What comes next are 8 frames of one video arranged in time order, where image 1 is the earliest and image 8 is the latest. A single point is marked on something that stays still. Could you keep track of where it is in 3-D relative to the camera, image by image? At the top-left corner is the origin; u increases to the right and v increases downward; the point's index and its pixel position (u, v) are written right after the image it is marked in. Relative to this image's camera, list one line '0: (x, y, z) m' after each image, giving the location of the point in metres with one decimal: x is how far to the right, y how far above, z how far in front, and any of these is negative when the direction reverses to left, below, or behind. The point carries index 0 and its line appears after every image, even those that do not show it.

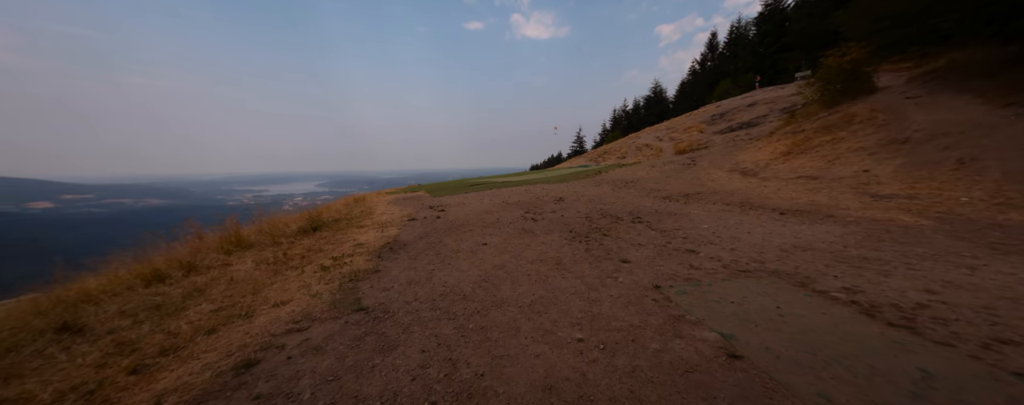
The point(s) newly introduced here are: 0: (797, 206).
0: (+8.2, -0.1, +8.9) m
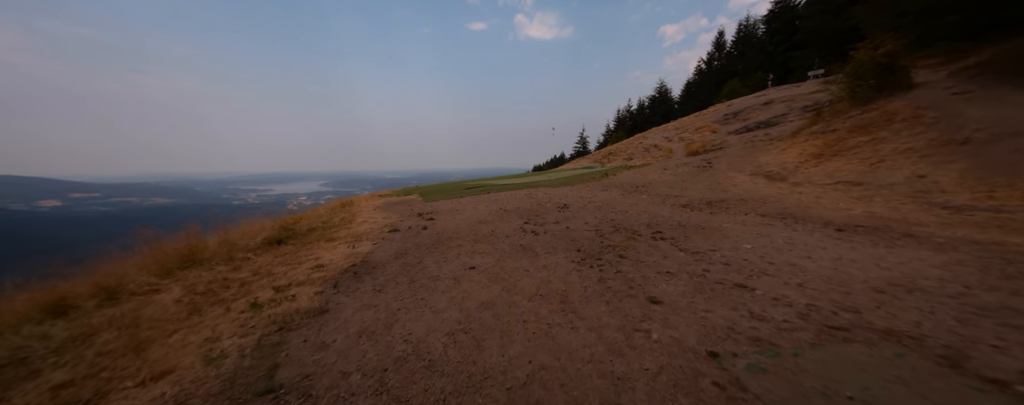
0: (+8.1, -0.4, +7.3) m
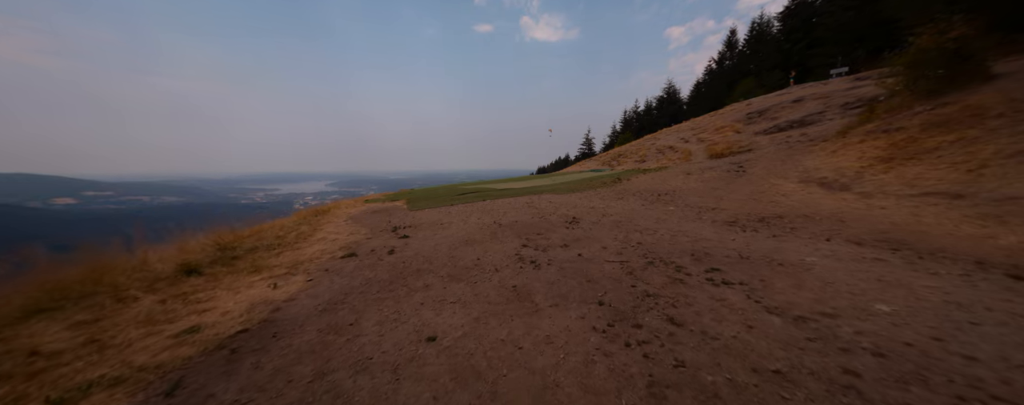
0: (+7.9, -0.9, +4.8) m
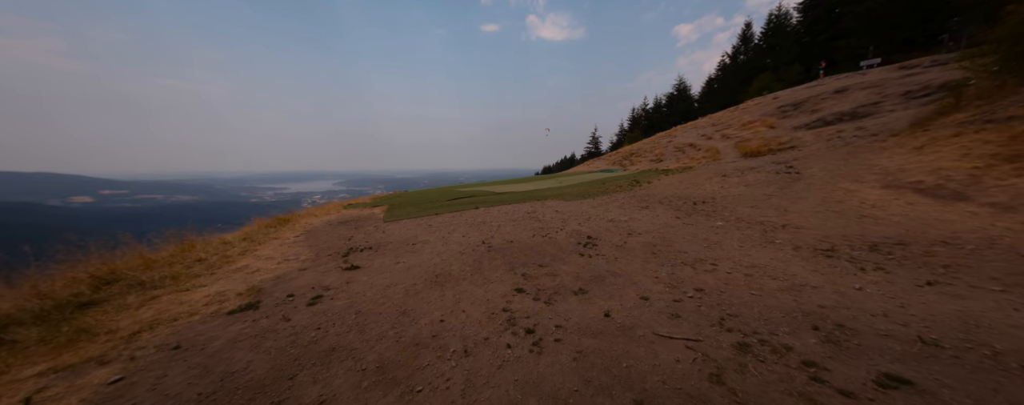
0: (+7.6, -1.2, +2.0) m
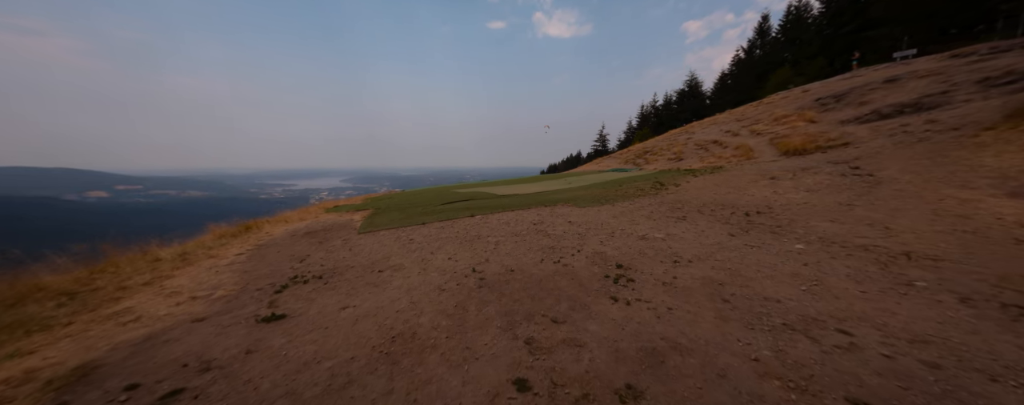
0: (+7.6, -1.6, -0.3) m
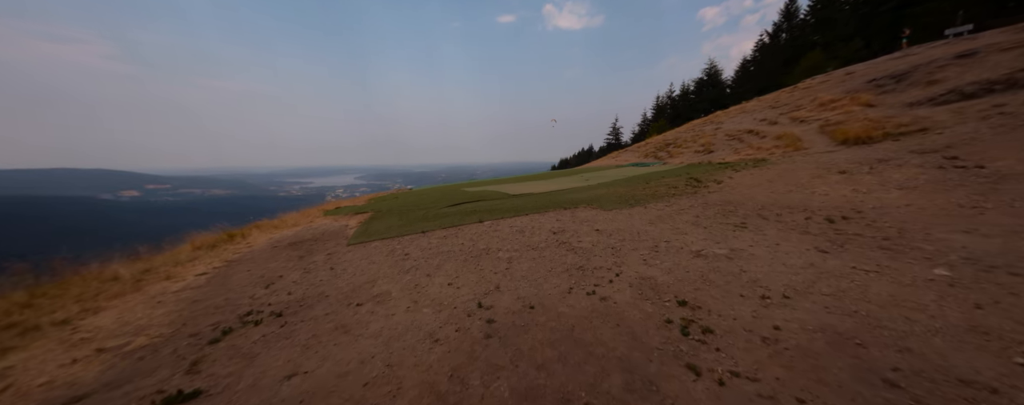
0: (+7.6, -1.7, -2.2) m
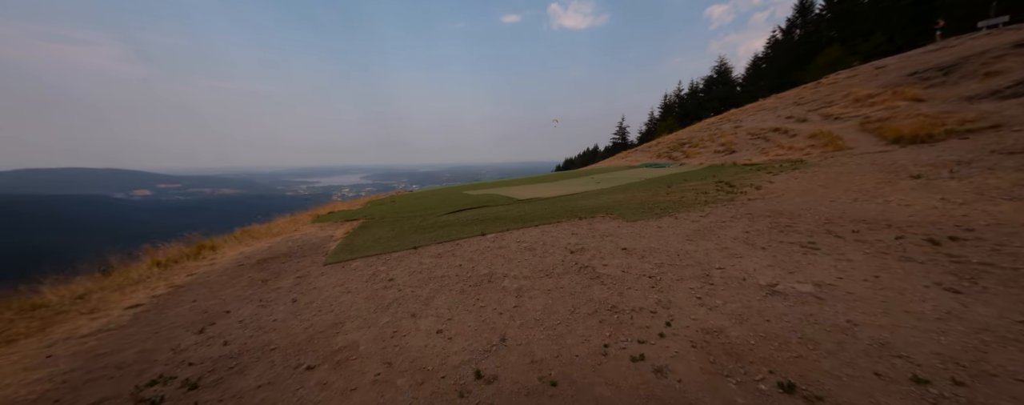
0: (+7.6, -2.0, -3.7) m
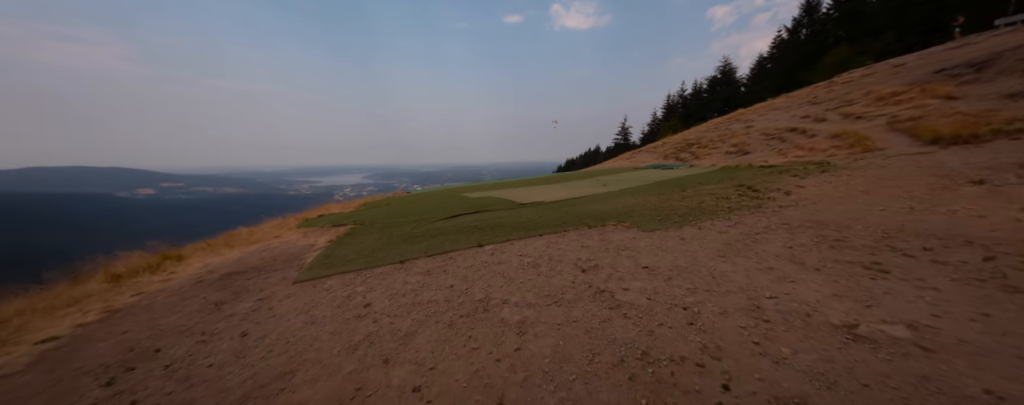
0: (+7.6, -2.2, -4.7) m
